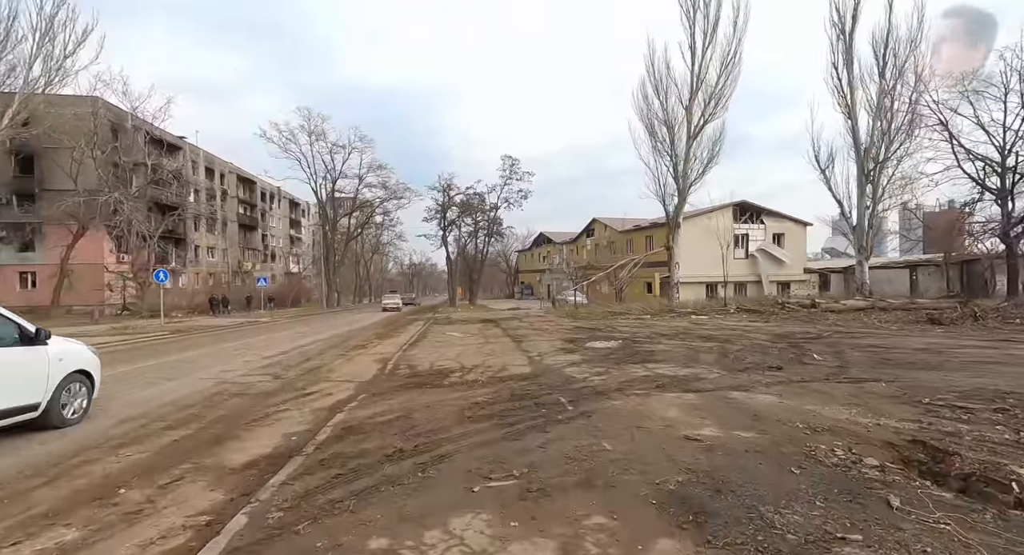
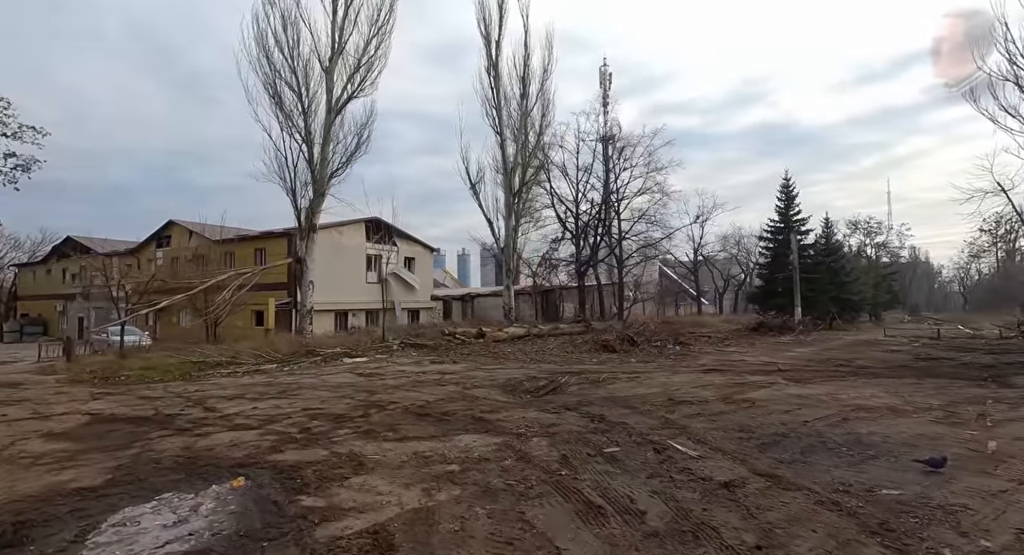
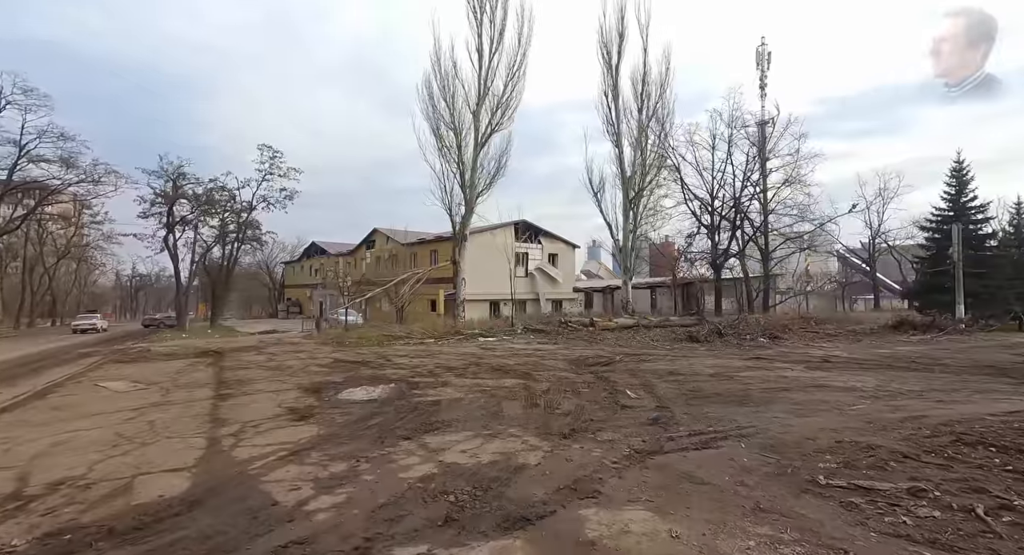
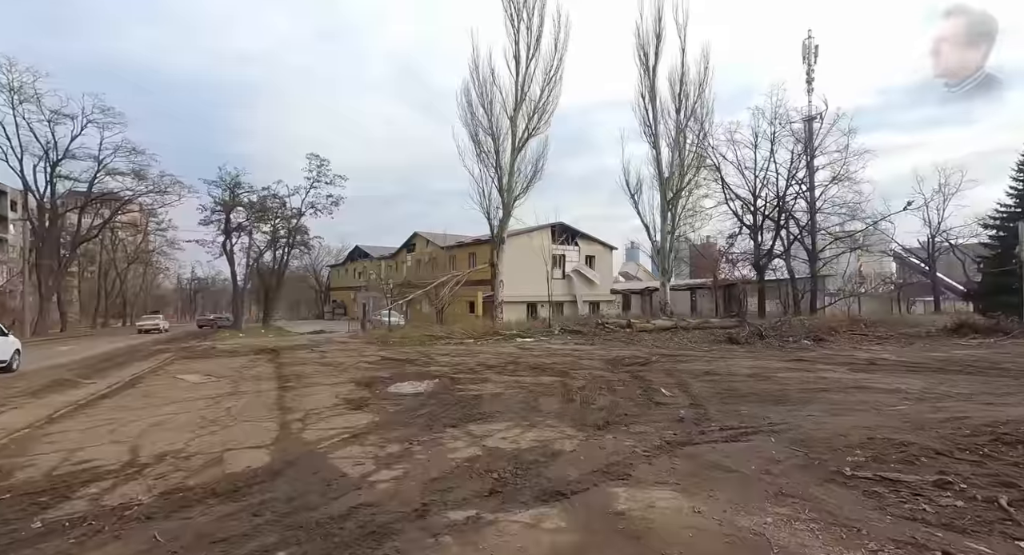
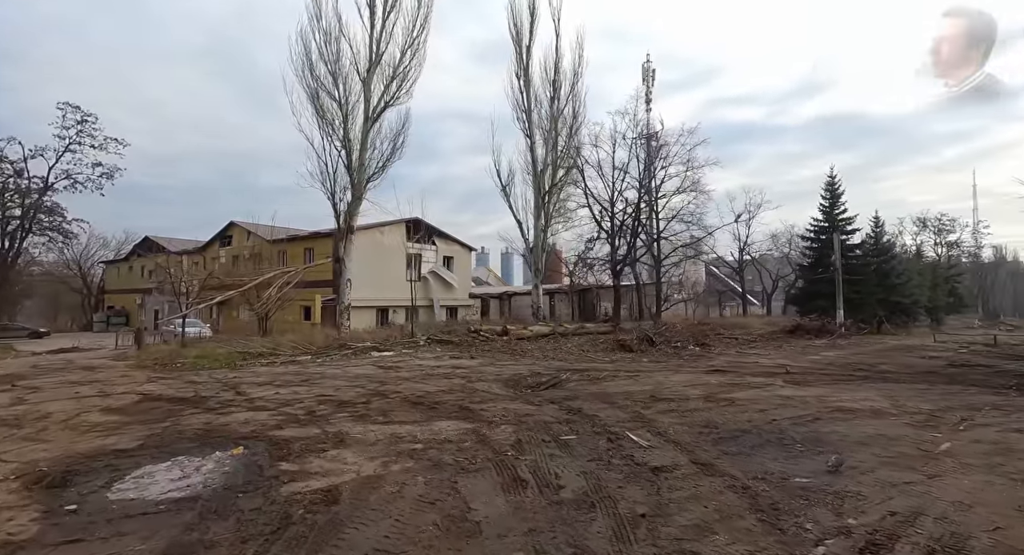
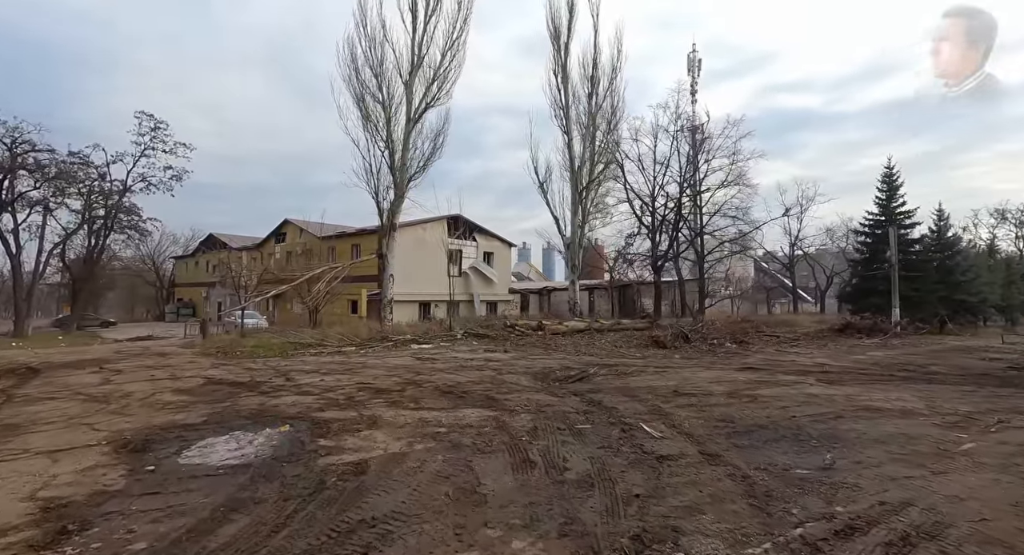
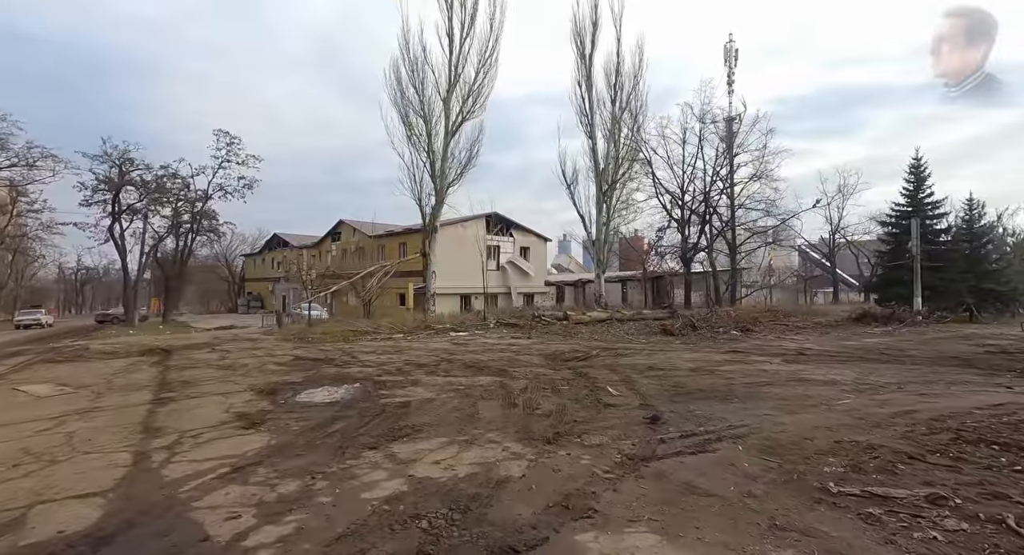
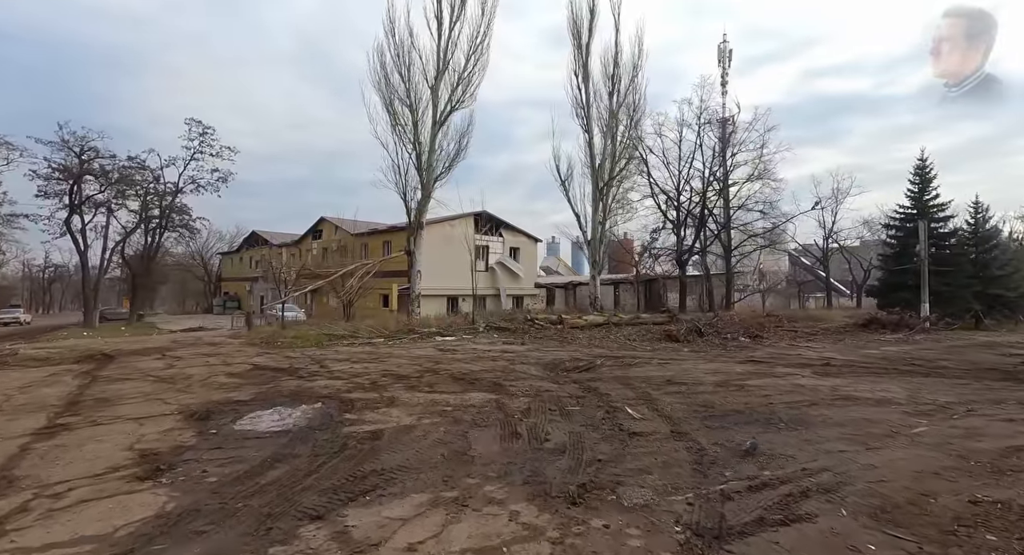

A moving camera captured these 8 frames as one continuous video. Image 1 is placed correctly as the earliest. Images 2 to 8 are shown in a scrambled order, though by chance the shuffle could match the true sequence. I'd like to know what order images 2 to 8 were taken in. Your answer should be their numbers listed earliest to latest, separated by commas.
4, 3, 7, 8, 6, 5, 2
